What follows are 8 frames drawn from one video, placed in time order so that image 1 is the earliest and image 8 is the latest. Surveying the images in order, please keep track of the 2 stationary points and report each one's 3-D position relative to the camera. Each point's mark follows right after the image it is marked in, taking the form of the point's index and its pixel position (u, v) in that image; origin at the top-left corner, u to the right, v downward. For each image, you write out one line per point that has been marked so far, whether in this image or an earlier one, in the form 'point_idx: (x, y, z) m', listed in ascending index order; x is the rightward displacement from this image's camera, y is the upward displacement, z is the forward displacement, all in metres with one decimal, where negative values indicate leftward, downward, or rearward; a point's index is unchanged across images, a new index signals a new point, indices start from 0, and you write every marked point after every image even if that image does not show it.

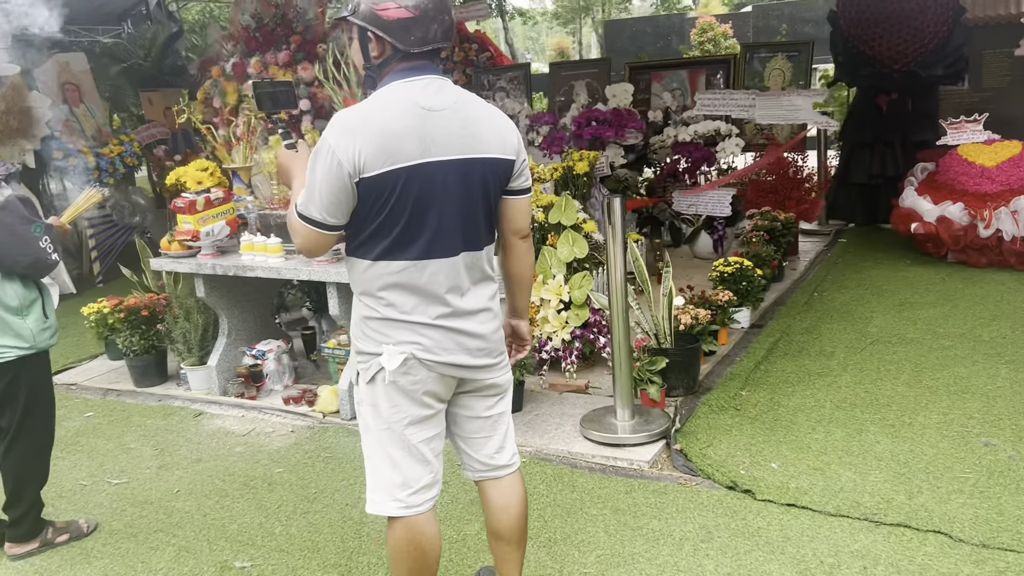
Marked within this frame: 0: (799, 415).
0: (+1.2, -0.5, +3.6) m
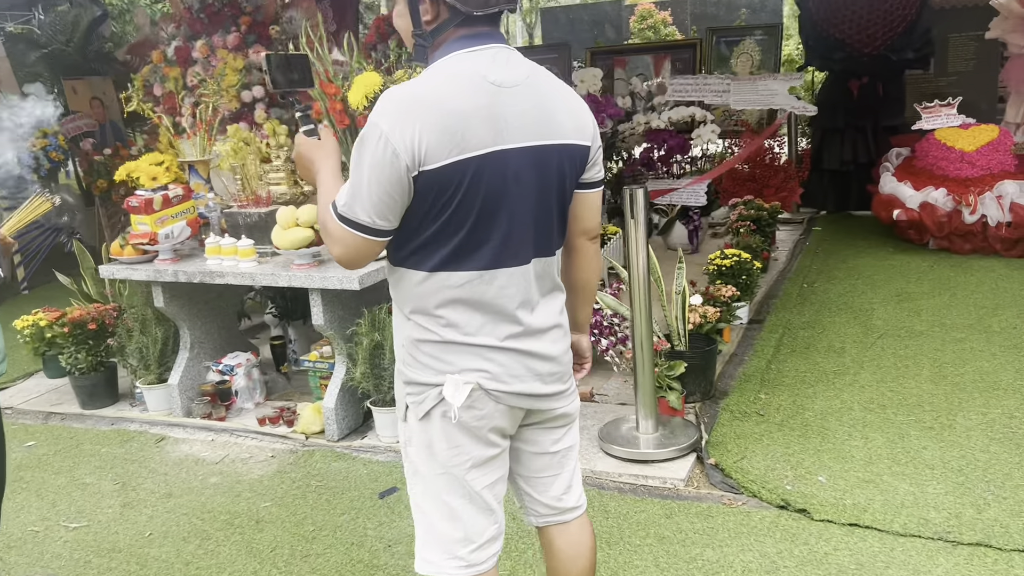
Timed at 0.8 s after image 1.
0: (+1.2, -0.5, +3.4) m
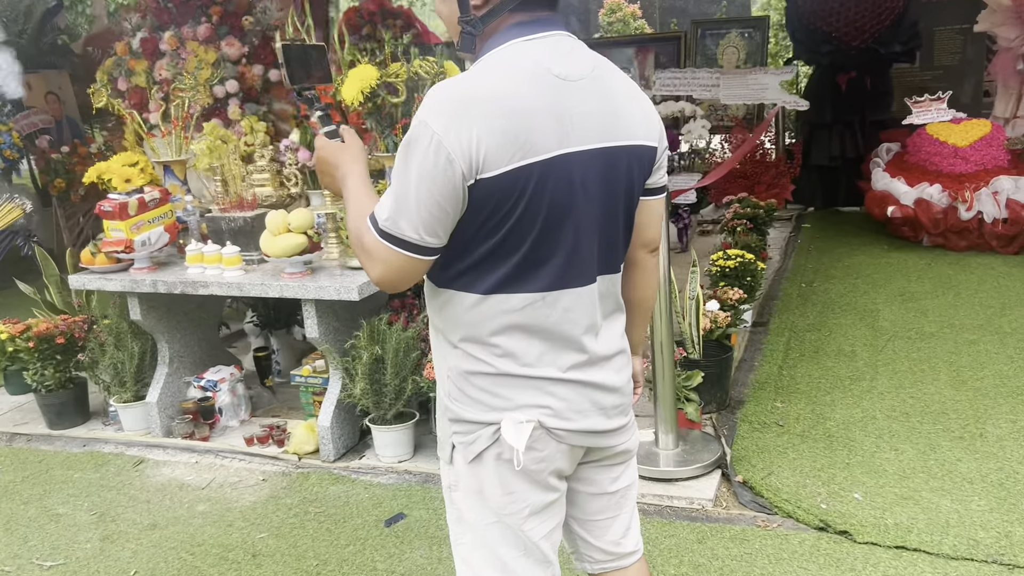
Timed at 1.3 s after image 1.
0: (+1.3, -0.5, +3.2) m
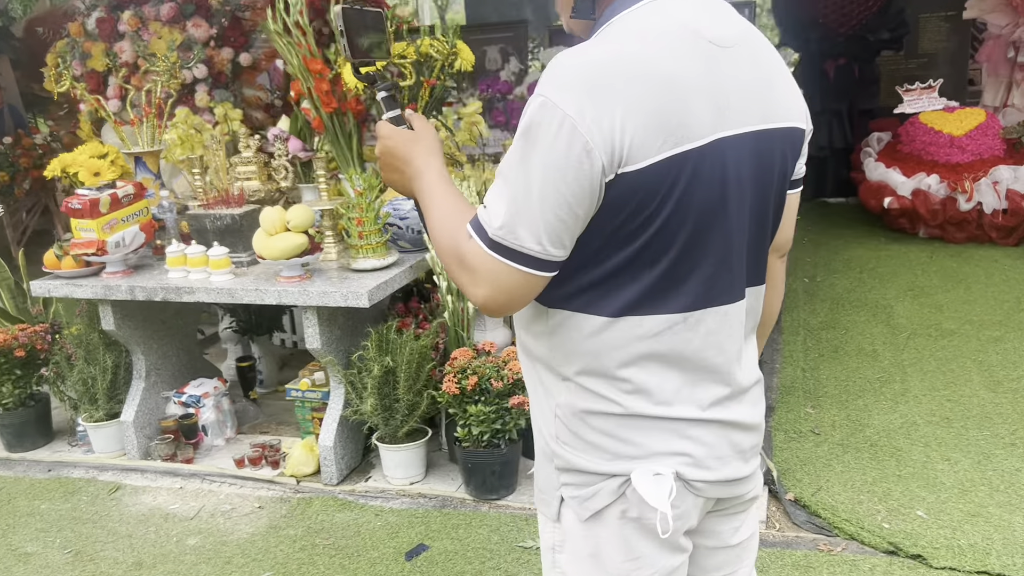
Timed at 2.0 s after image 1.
0: (+1.3, -0.5, +3.0) m
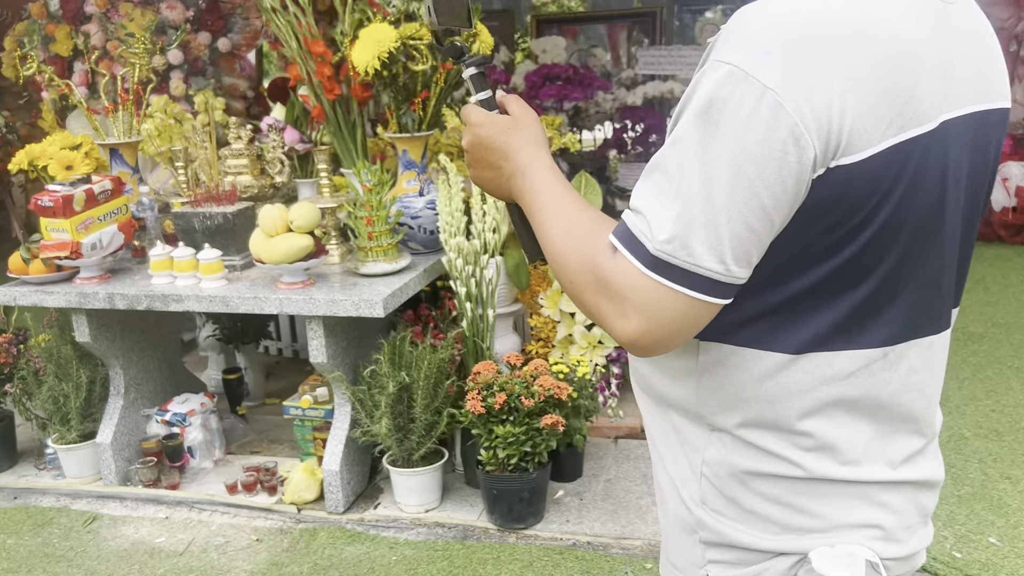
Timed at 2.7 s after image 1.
0: (+1.4, -0.5, +2.8) m
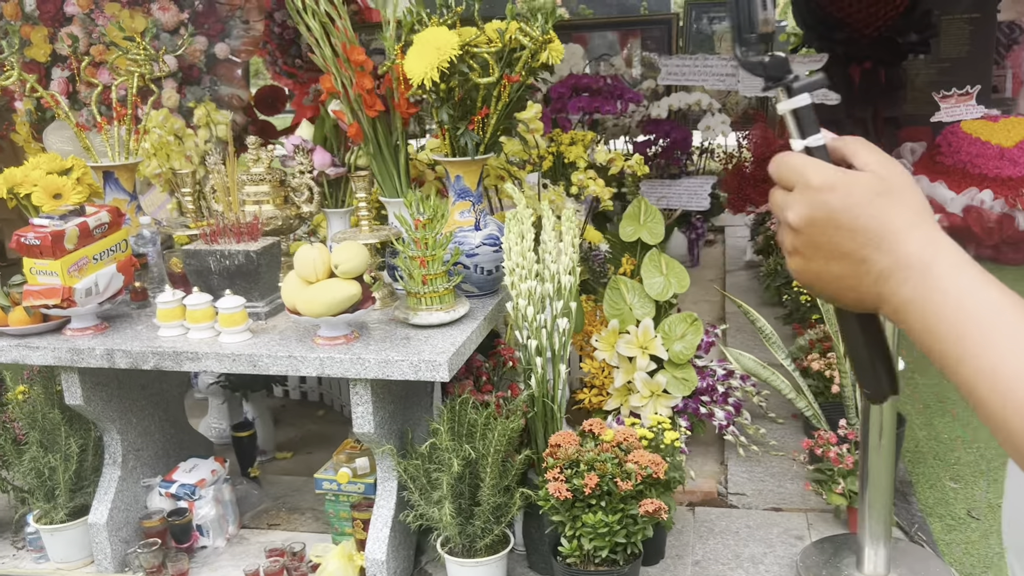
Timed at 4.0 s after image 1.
0: (+1.6, -0.7, +2.4) m
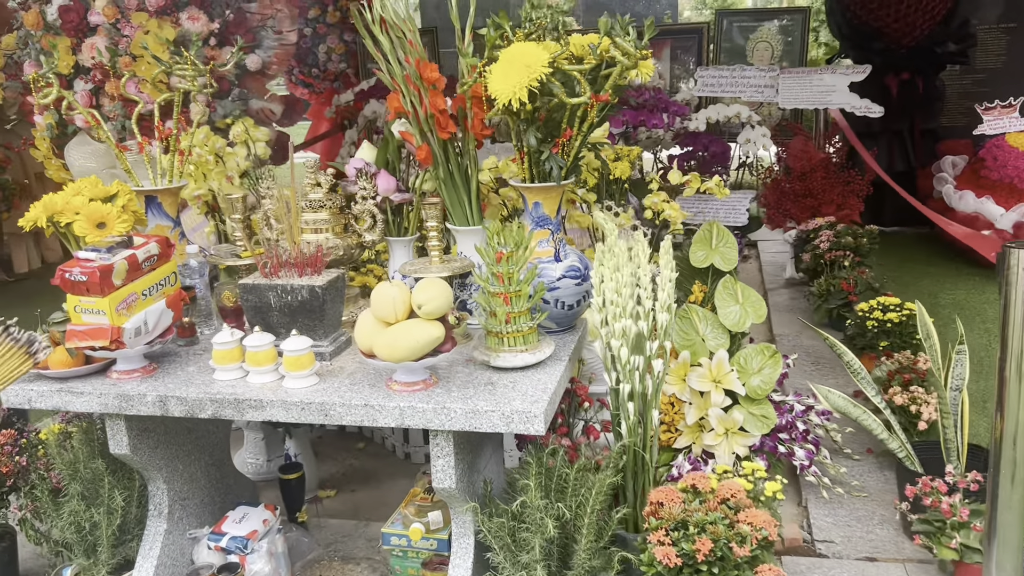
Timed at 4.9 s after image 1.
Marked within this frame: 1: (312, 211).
0: (+1.8, -0.8, +2.3) m
1: (-0.5, +0.2, +2.2) m
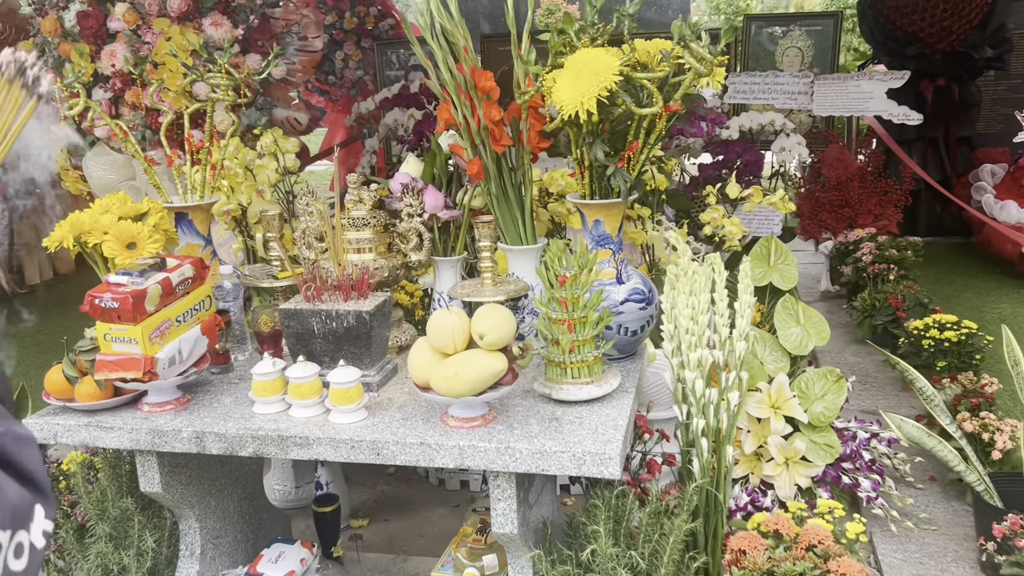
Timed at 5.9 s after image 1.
0: (+1.9, -0.8, +2.1) m
1: (-0.4, +0.1, +2.1) m
